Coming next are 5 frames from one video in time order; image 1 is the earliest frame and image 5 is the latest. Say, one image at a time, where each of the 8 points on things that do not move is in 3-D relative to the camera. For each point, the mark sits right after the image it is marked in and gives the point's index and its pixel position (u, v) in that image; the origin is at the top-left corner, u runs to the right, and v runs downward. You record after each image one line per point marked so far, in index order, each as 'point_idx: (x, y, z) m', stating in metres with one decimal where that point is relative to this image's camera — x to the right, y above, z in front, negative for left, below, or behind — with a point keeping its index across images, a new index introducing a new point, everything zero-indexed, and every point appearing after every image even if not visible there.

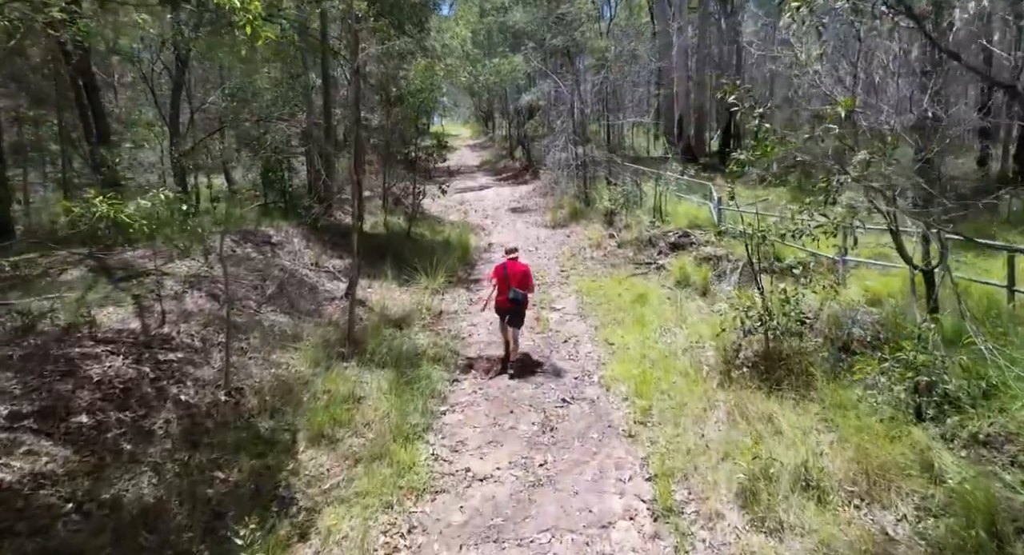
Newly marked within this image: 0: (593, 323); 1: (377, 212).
0: (+1.1, -0.7, +9.5) m
1: (-3.5, +1.7, +17.6) m
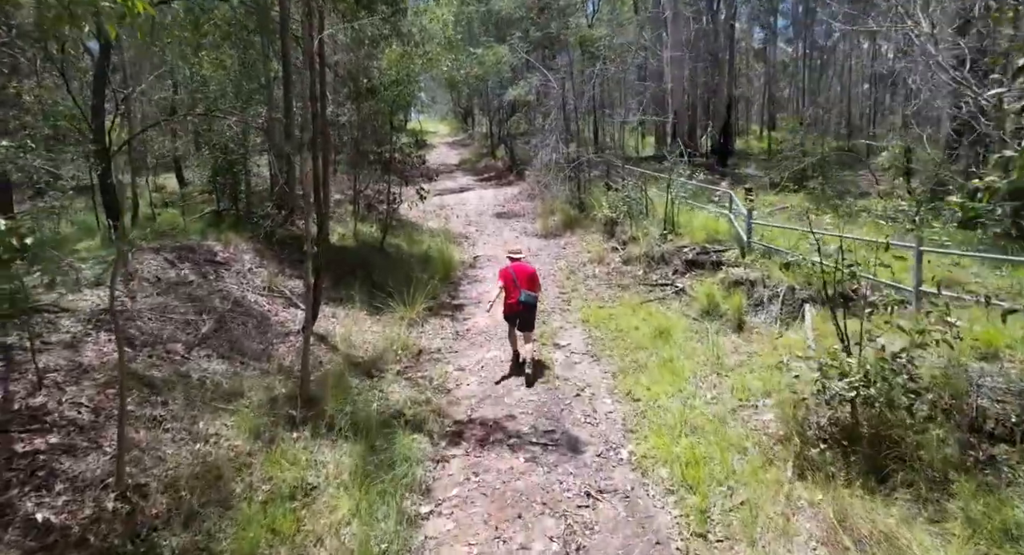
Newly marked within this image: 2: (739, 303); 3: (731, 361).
0: (+1.1, -1.0, +7.7) m
1: (-3.8, +1.4, +15.7) m
2: (+2.8, -0.3, +8.5) m
3: (+2.4, -0.9, +7.5) m
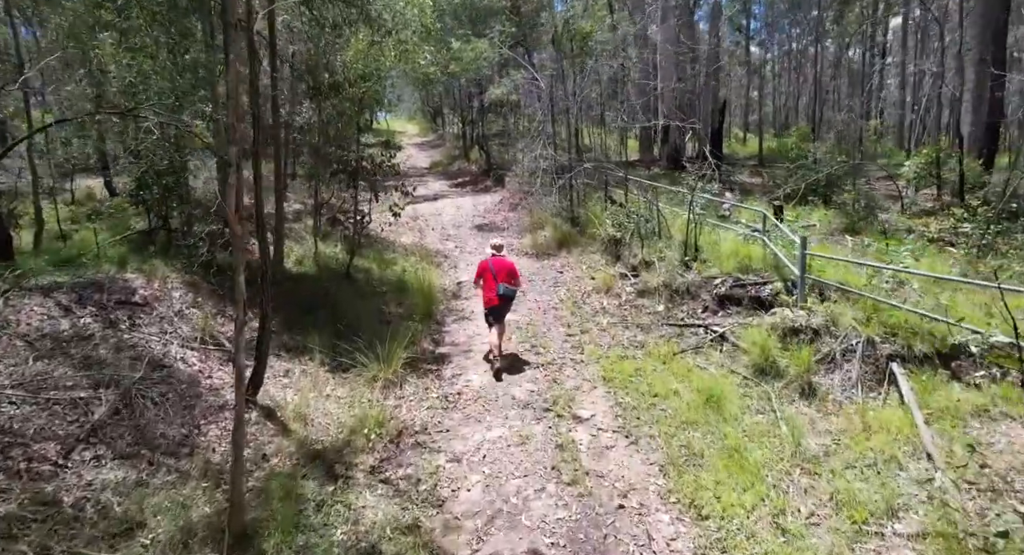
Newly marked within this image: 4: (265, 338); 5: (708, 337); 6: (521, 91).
0: (+1.2, -1.5, +5.8) m
1: (-4.1, +0.9, +13.5) m
2: (+2.9, -0.8, +6.7) m
3: (+2.6, -1.4, +5.7) m
4: (-2.4, -0.6, +6.7) m
5: (+2.3, -0.7, +8.0) m
6: (+0.3, +5.2, +18.9) m
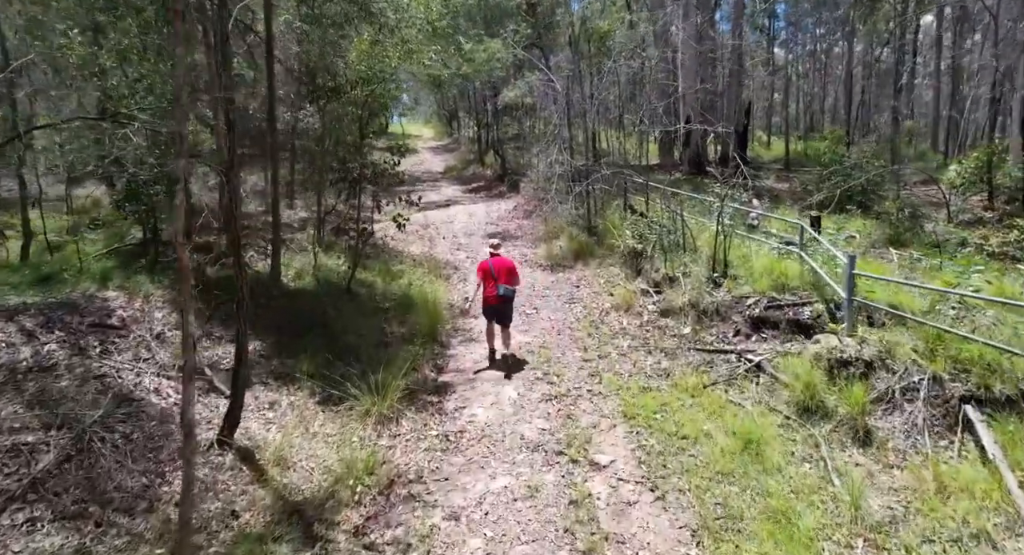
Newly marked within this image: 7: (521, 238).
0: (+1.3, -1.8, +5.0) m
1: (-3.8, +0.6, +12.8) m
2: (+3.0, -1.0, +5.8) m
3: (+2.6, -1.6, +4.8) m
4: (-2.4, -0.8, +5.9) m
5: (+2.4, -0.9, +7.1) m
6: (+0.7, +4.9, +18.1) m
7: (+0.2, +1.0, +16.0) m
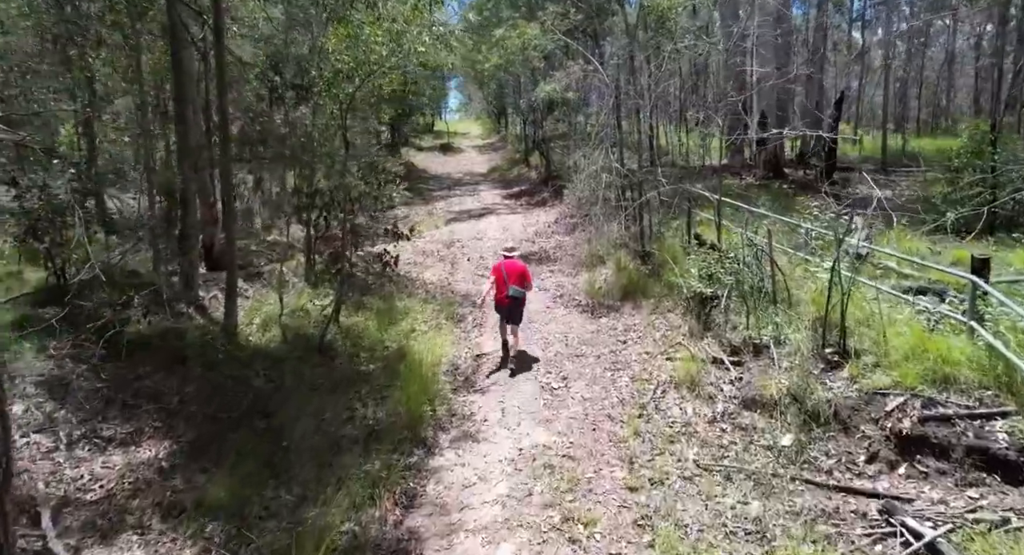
0: (+1.0, -2.5, +2.1) m
1: (-3.4, 0.0, +10.4) m
2: (+2.8, -1.7, +2.8) m
3: (+2.4, -2.3, +1.9) m
4: (-2.5, -1.5, +3.4) m
5: (+2.4, -1.6, +4.2) m
6: (+1.6, +4.3, +15.3) m
7: (+0.9, +0.3, +13.3) m
